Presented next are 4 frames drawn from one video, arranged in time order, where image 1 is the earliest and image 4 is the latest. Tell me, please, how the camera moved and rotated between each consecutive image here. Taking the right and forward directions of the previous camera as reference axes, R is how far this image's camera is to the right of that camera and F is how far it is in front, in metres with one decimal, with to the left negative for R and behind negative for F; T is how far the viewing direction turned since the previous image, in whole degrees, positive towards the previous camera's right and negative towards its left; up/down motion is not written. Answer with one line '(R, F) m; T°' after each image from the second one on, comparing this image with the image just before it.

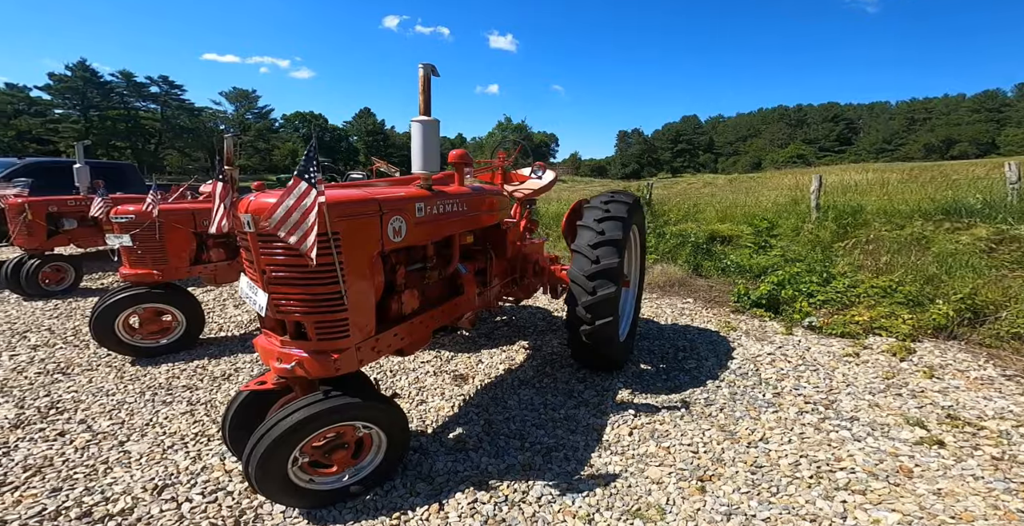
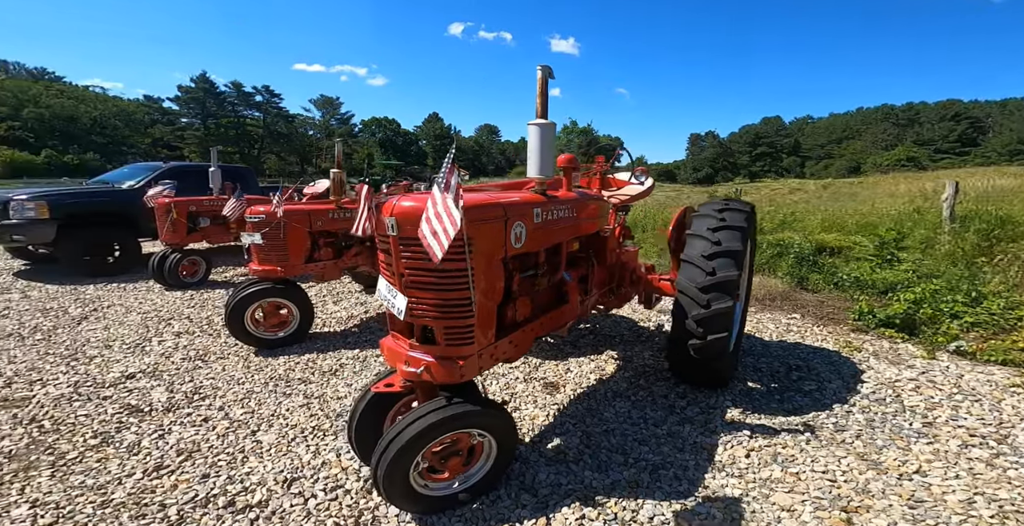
(-0.2, 0.0) m; -7°
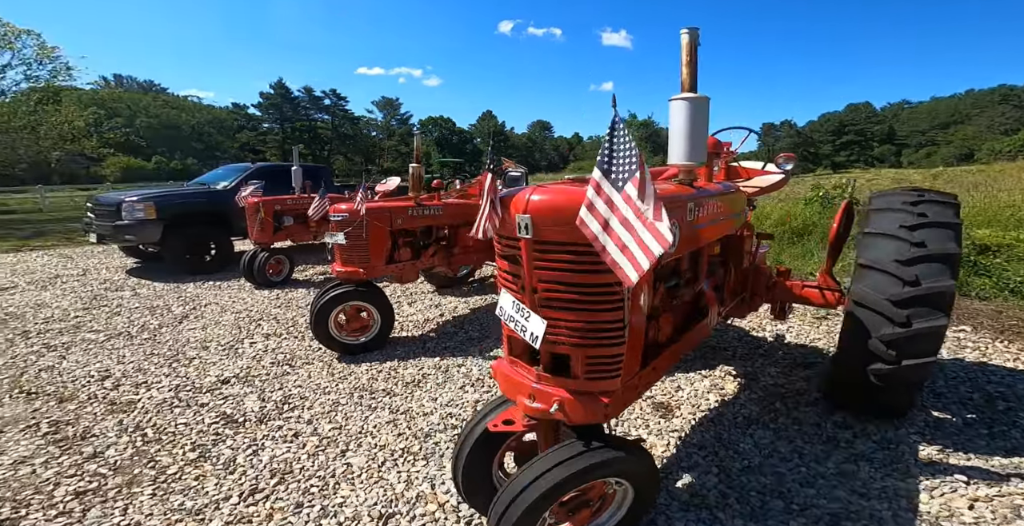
(-0.3, +0.4) m; -6°
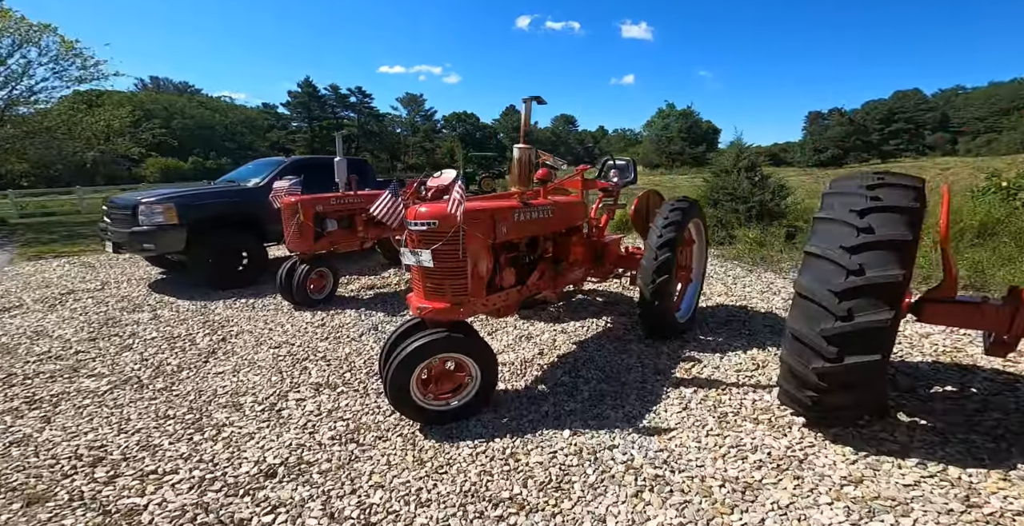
(-0.8, +1.4) m; -2°
